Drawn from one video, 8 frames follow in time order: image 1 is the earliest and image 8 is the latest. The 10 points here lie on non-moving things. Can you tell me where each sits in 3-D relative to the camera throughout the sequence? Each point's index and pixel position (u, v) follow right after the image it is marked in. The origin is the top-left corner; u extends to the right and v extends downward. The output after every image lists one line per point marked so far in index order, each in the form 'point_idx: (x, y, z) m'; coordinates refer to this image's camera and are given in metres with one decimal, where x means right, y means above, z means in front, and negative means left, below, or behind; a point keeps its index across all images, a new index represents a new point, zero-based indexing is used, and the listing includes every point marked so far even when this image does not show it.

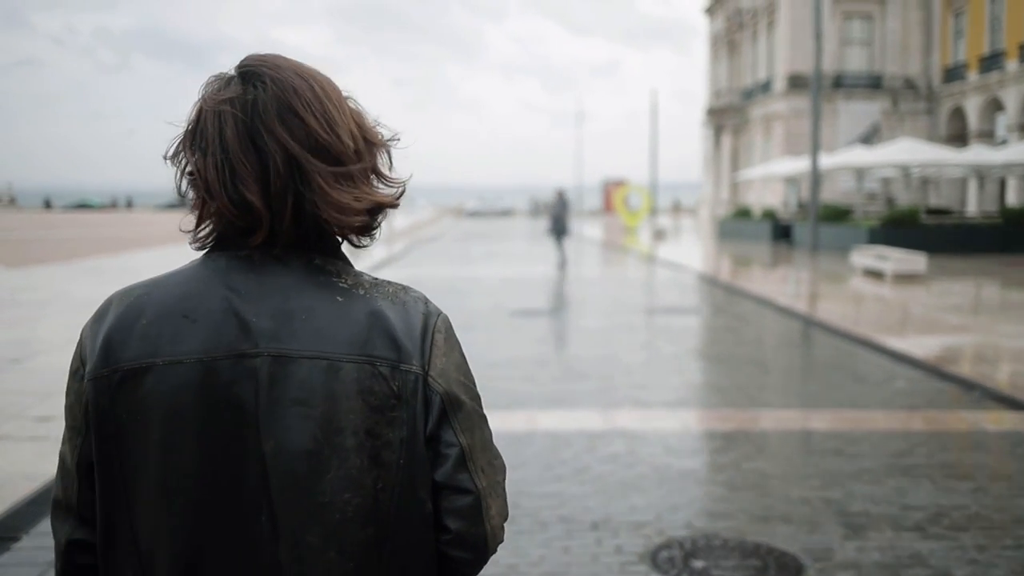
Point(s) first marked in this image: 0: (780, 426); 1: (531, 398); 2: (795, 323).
0: (+2.0, -1.0, +7.6) m
1: (+0.2, -0.9, +8.5) m
2: (+5.1, -0.5, +19.2) m
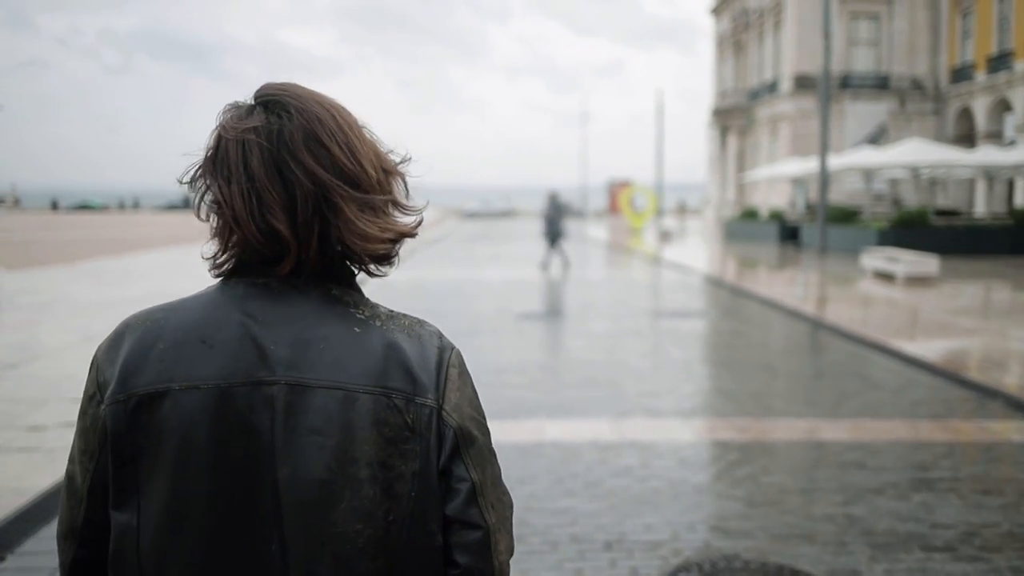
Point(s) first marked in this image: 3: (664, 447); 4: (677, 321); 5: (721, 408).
0: (+2.0, -1.0, +7.3) m
1: (+0.2, -0.9, +8.2) m
2: (+5.2, -0.6, +18.9) m
3: (+1.0, -1.1, +6.9) m
4: (+2.3, -0.5, +14.8) m
5: (+1.7, -0.9, +8.3) m
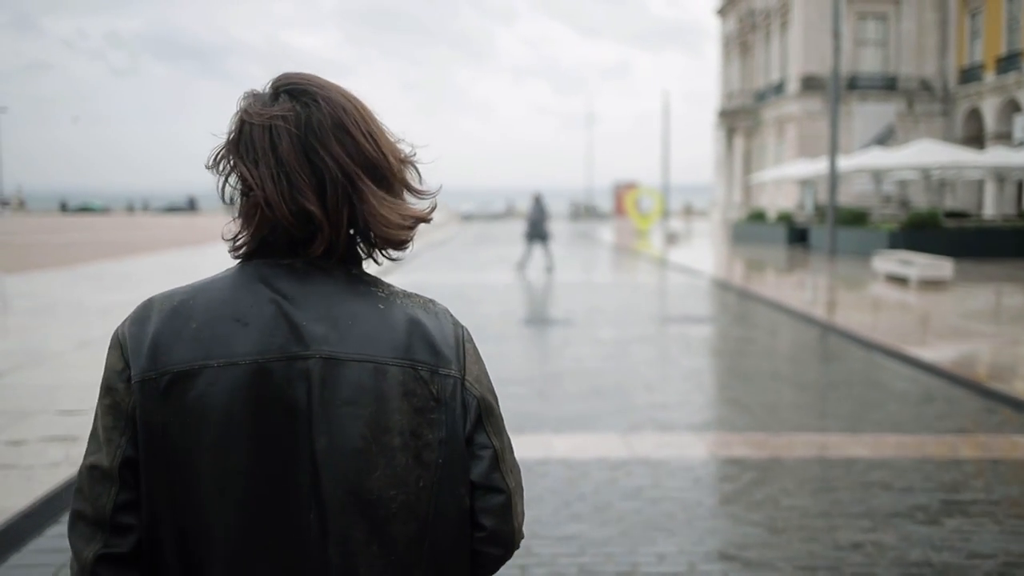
0: (+2.0, -1.1, +6.9) m
1: (+0.3, -1.0, +7.8) m
2: (+5.3, -0.7, +18.5) m
3: (+1.1, -1.1, +6.5) m
4: (+2.4, -0.5, +14.4) m
5: (+1.7, -1.0, +7.9) m
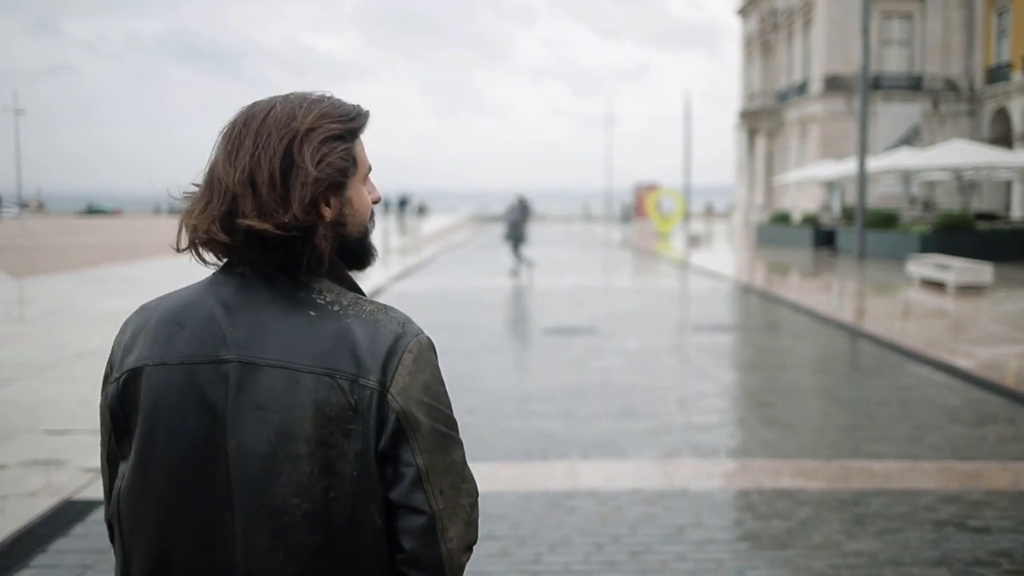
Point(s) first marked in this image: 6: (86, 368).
0: (+2.2, -1.2, +6.2) m
1: (+0.4, -1.1, +7.1) m
2: (+5.7, -0.8, +17.7) m
3: (+1.2, -1.2, +5.8) m
4: (+2.7, -0.6, +13.7) m
5: (+1.9, -1.1, +7.2) m
6: (-4.2, -0.8, +10.2) m
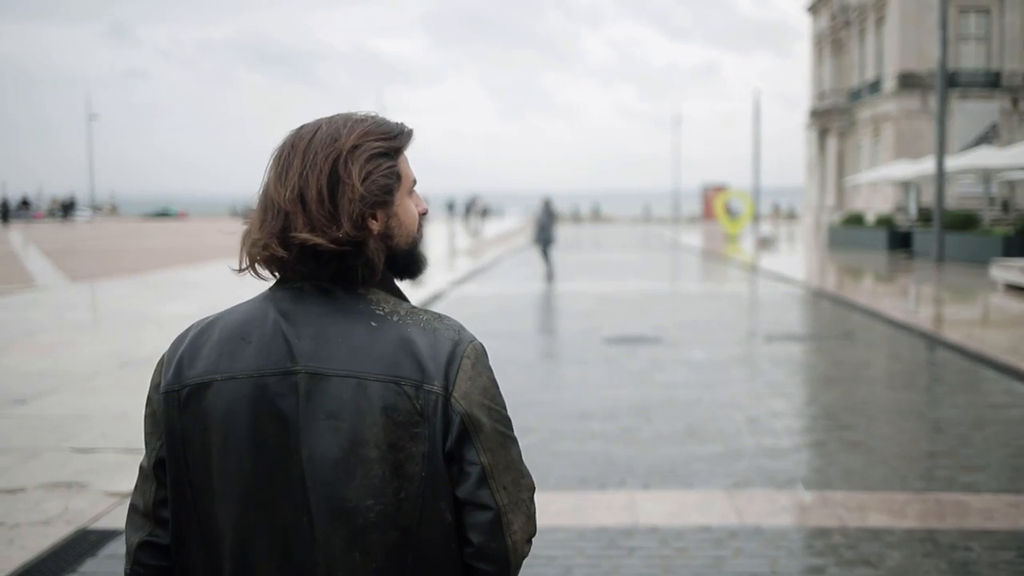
0: (+2.5, -1.2, +5.5) m
1: (+0.8, -1.1, +6.5) m
2: (+6.7, -0.9, +16.8) m
3: (+1.4, -1.3, +5.2) m
4: (+3.4, -0.7, +13.0) m
5: (+2.2, -1.1, +6.5) m
6: (-3.6, -0.9, +9.9) m
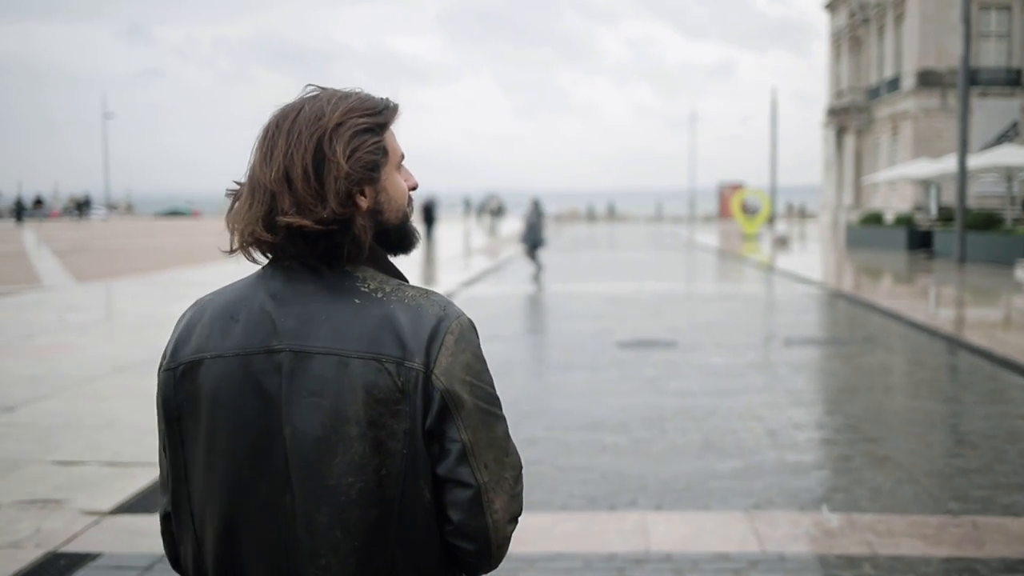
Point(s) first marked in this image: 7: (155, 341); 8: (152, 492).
0: (+2.5, -1.3, +5.1) m
1: (+0.8, -1.2, +6.1) m
2: (+6.8, -0.9, +16.3) m
3: (+1.5, -1.3, +4.8) m
4: (+3.6, -0.7, +12.5) m
5: (+2.2, -1.2, +6.0) m
6: (-3.6, -0.9, +9.5) m
7: (-4.5, -0.7, +13.0) m
8: (-2.2, -1.2, +6.3) m
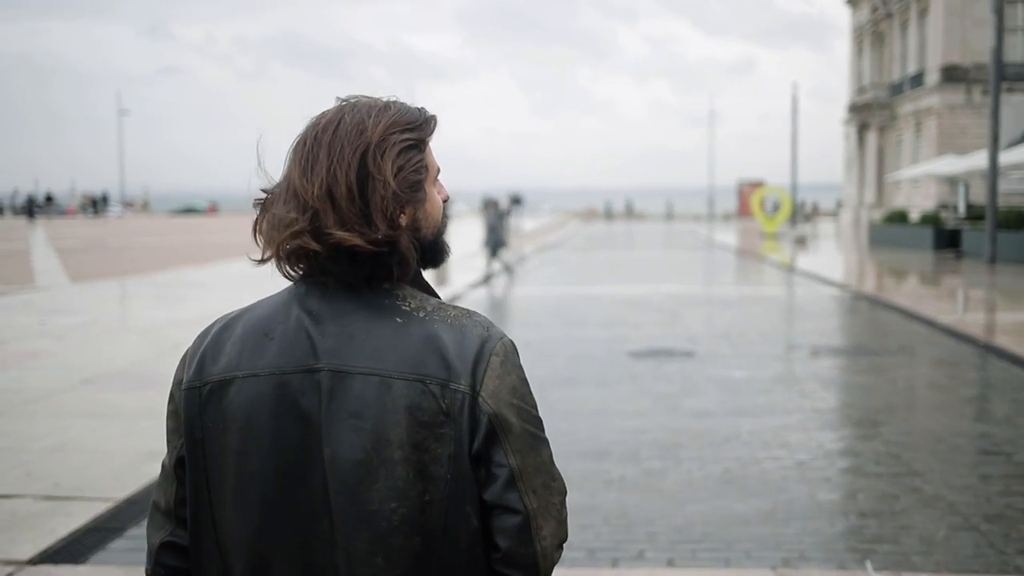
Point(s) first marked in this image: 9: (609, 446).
0: (+2.4, -1.4, +4.1) m
1: (+0.7, -1.2, +5.3) m
2: (+7.0, -0.9, +15.3) m
3: (+1.4, -1.4, +3.9) m
4: (+3.6, -0.8, +11.6) m
5: (+2.2, -1.3, +5.1) m
6: (-3.6, -1.0, +8.7) m
7: (-4.5, -0.7, +12.2) m
8: (-2.2, -1.3, +5.4) m
9: (+0.7, -1.1, +7.0) m
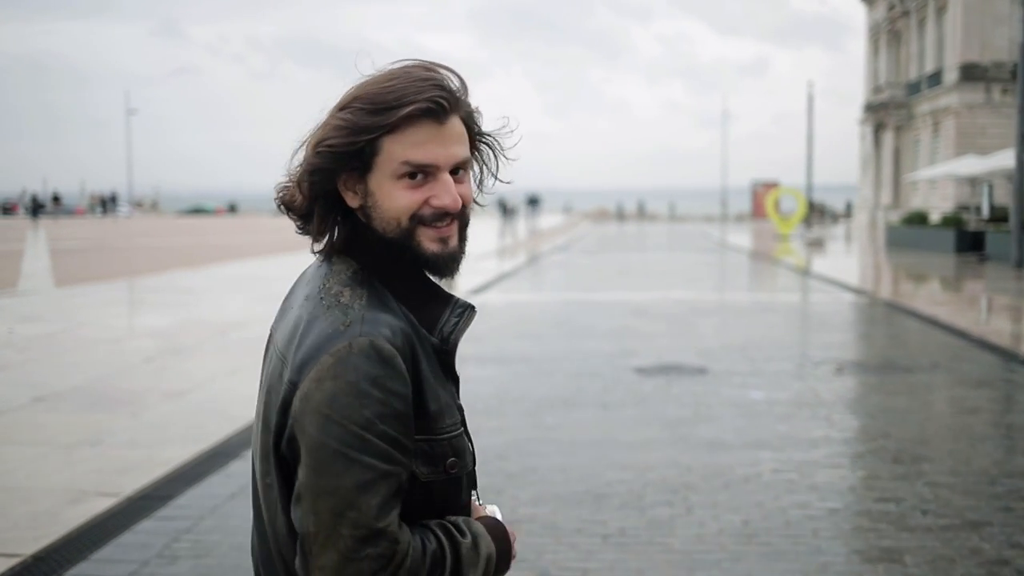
0: (+2.3, -1.5, +3.2) m
1: (+0.6, -1.3, +4.3) m
2: (+7.0, -1.1, +14.3) m
3: (+1.2, -1.5, +2.9) m
4: (+3.6, -0.9, +10.6) m
5: (+2.1, -1.4, +4.1) m
6: (-3.6, -1.0, +7.8) m
7: (-4.5, -0.8, +11.3) m
8: (-2.3, -1.4, +4.5) m
9: (+0.6, -1.2, +6.0) m
